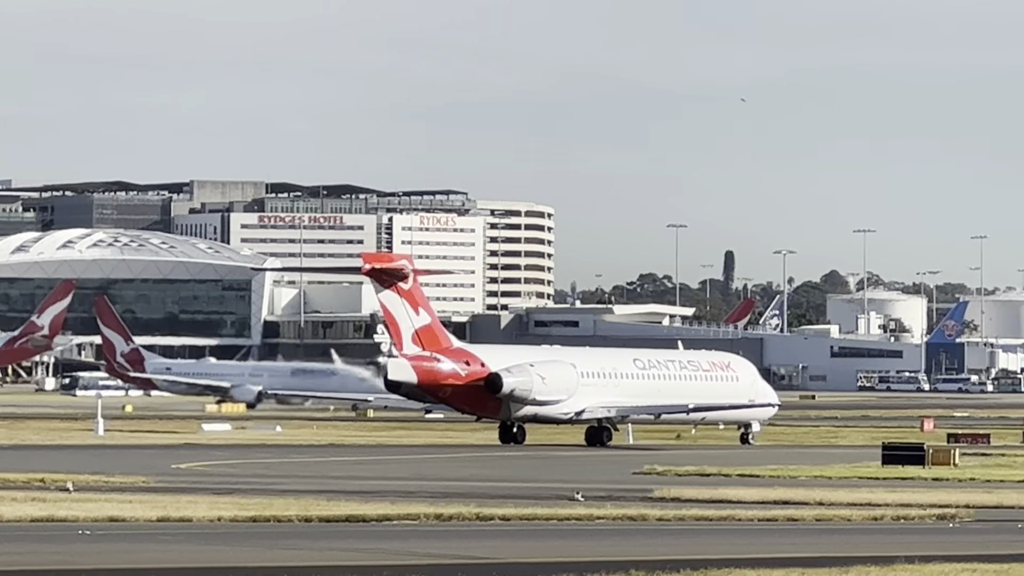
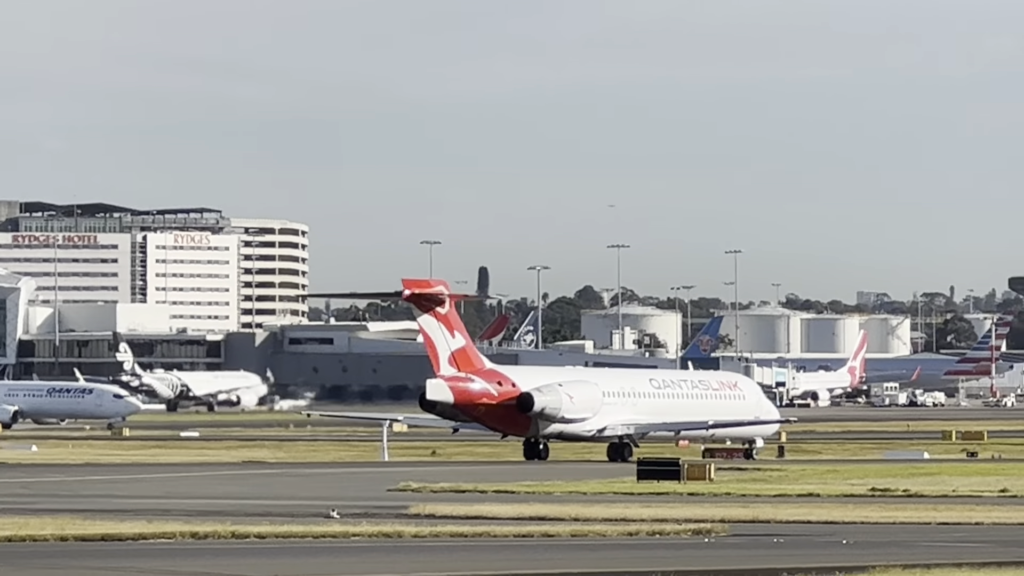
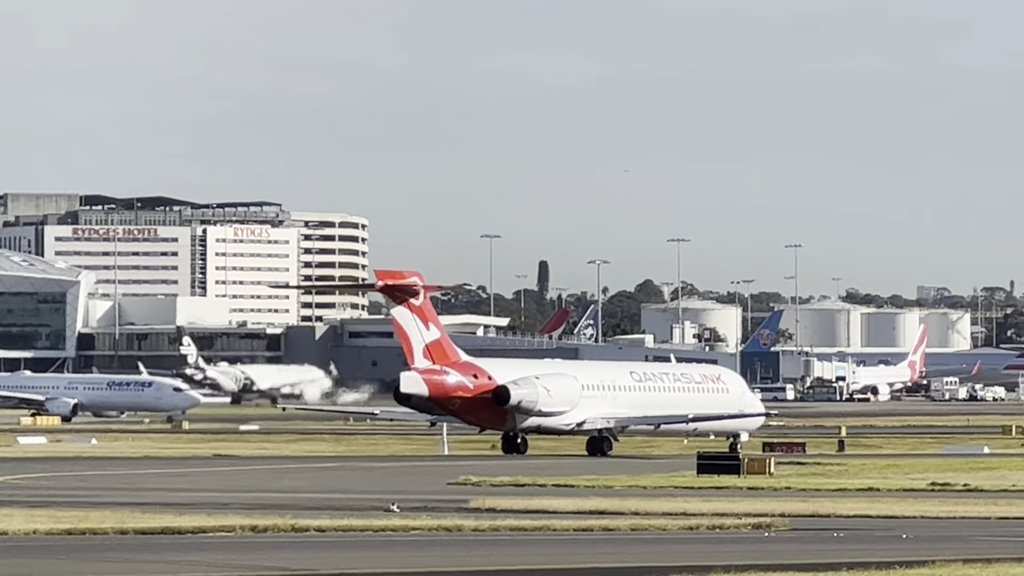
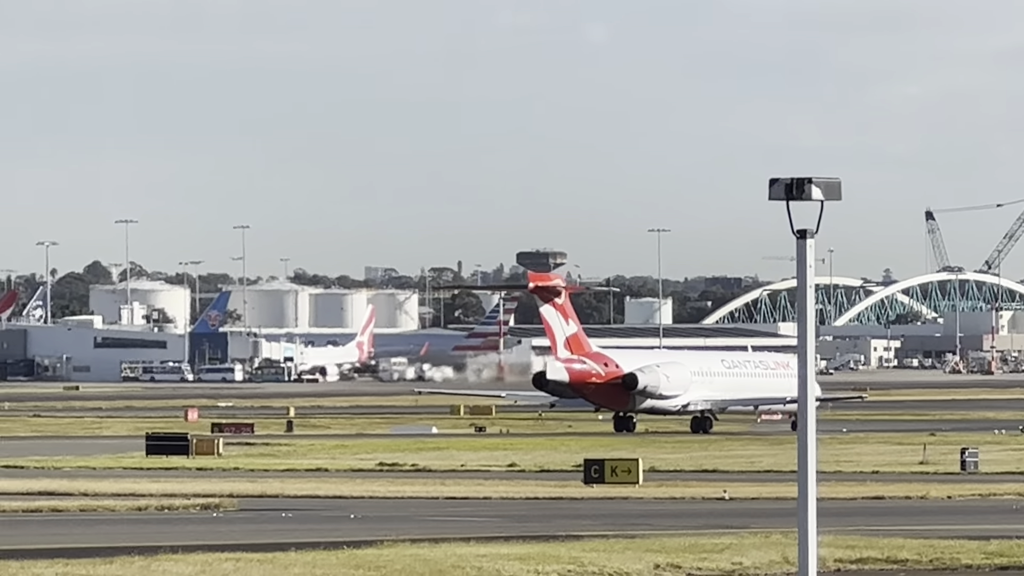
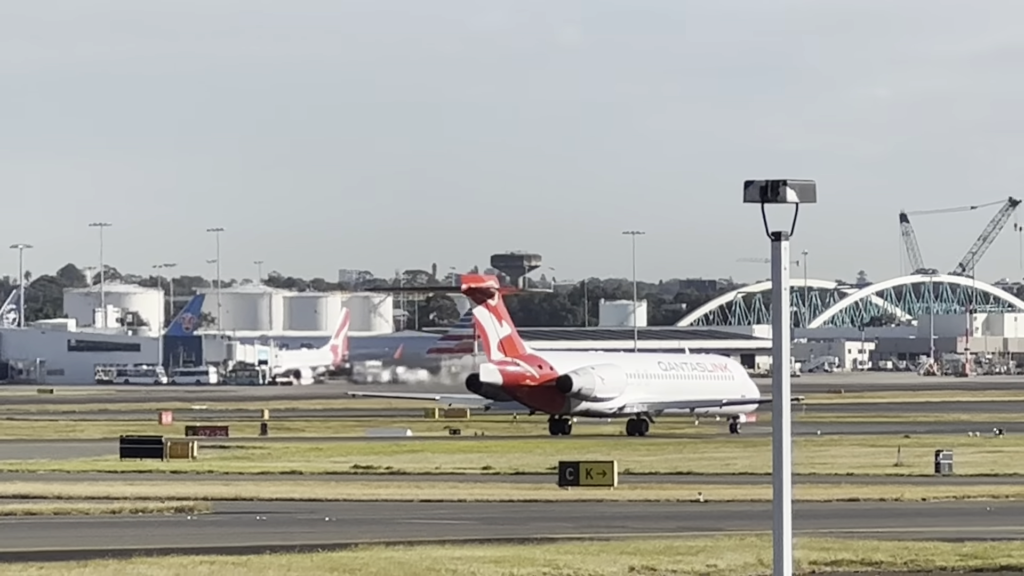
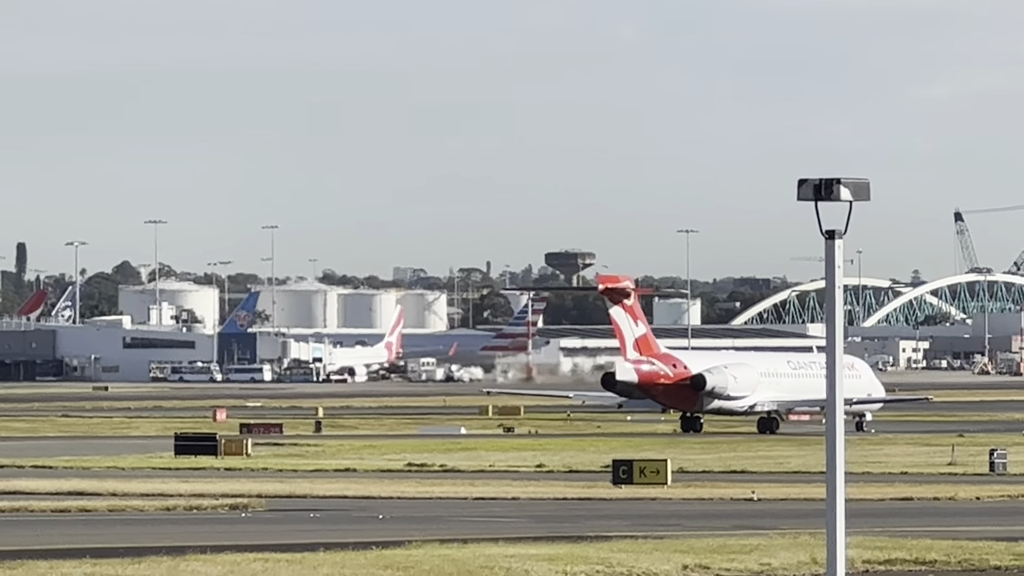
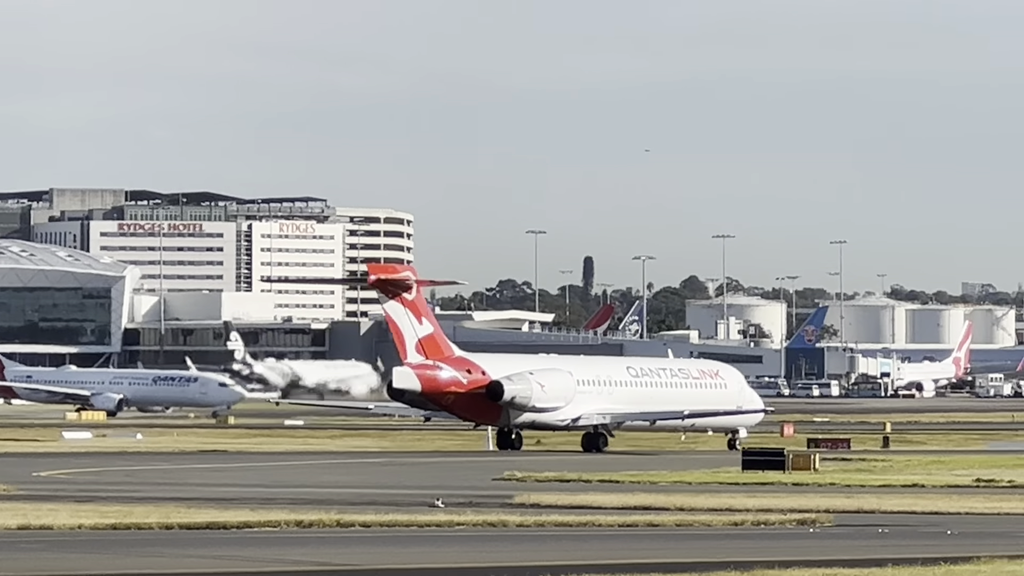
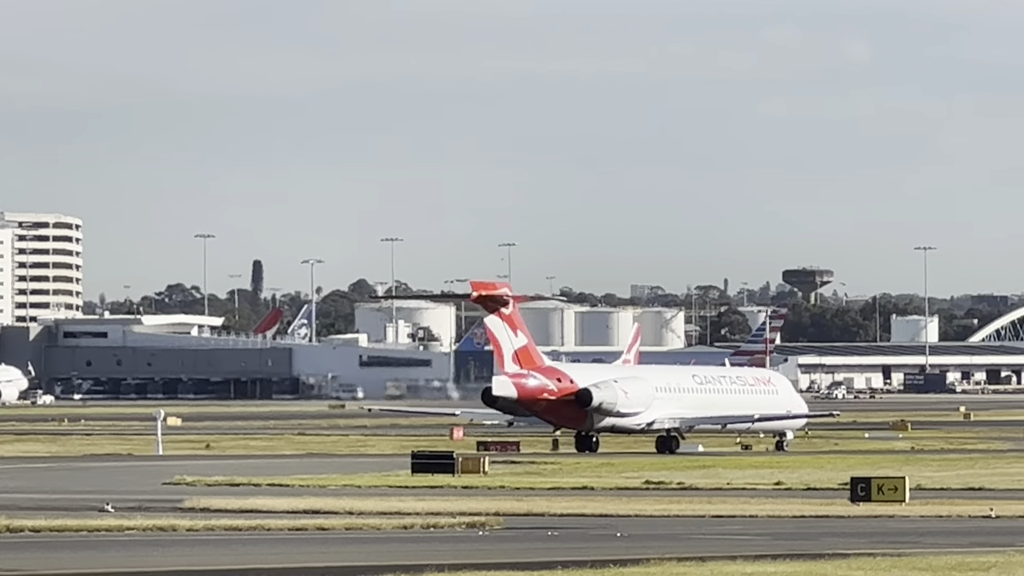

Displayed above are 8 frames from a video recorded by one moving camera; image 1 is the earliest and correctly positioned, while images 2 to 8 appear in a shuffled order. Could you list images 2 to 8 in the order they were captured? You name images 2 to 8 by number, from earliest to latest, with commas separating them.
7, 3, 2, 8, 5, 4, 6
